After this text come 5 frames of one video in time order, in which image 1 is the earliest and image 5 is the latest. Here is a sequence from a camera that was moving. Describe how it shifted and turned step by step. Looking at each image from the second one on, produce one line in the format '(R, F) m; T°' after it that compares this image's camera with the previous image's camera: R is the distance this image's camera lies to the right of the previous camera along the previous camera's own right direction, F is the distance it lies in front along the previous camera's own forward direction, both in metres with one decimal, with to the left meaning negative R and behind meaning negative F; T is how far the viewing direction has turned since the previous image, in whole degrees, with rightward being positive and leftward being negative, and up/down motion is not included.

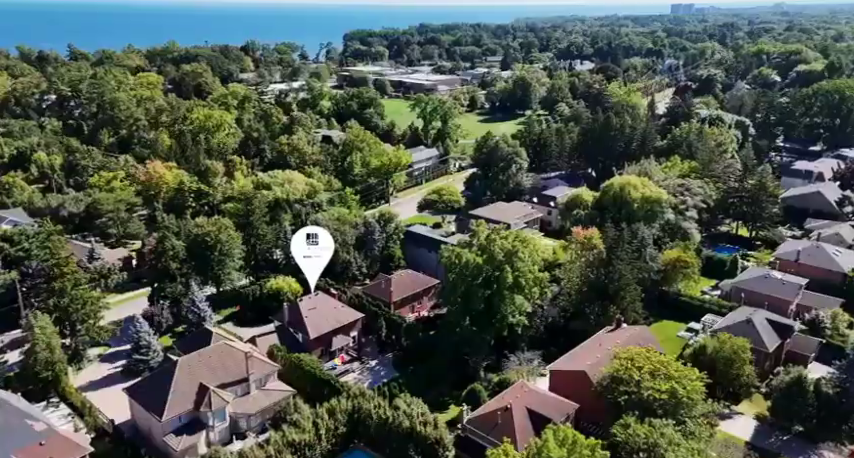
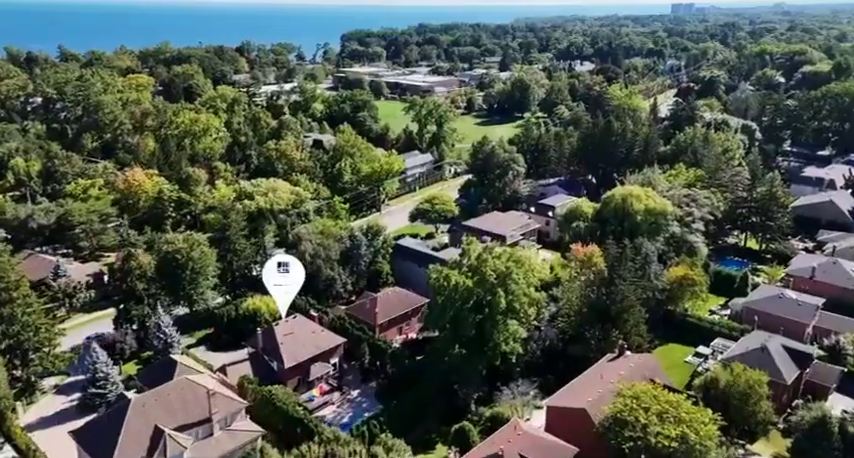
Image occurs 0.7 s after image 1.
(+0.4, +2.2) m; 0°
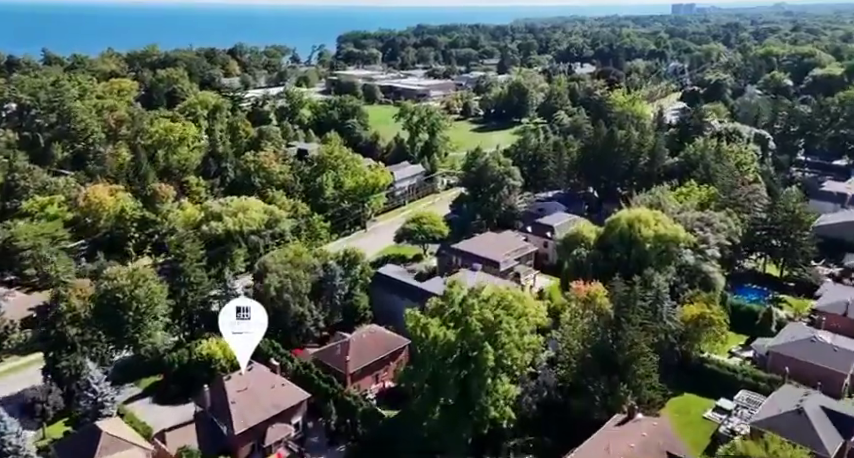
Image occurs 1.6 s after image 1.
(+0.7, +3.7) m; 0°
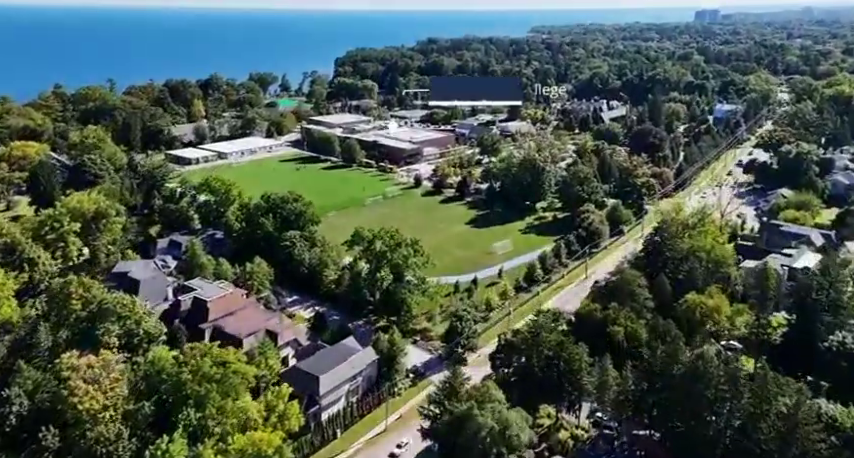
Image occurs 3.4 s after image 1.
(+2.7, +21.6) m; -1°
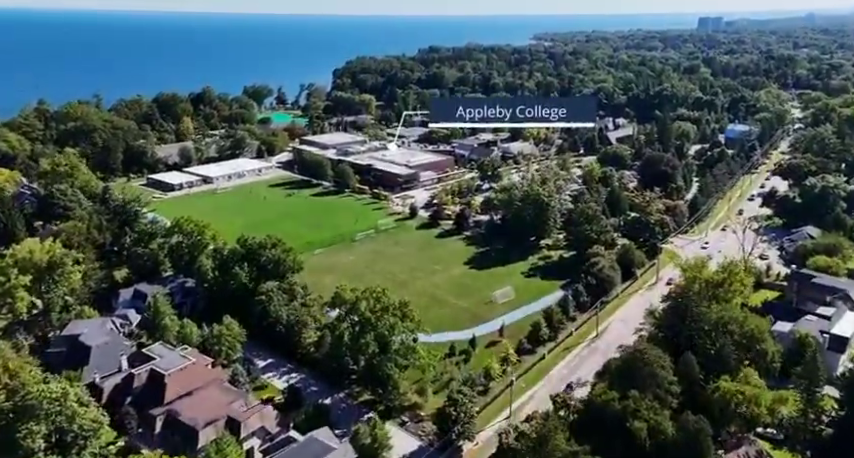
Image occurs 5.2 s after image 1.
(+0.5, +5.1) m; 0°
